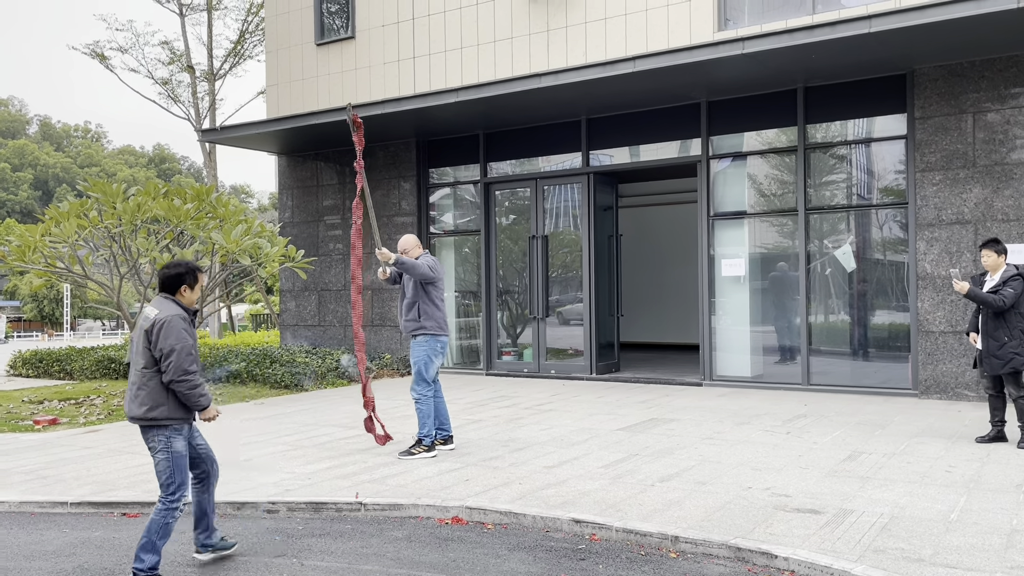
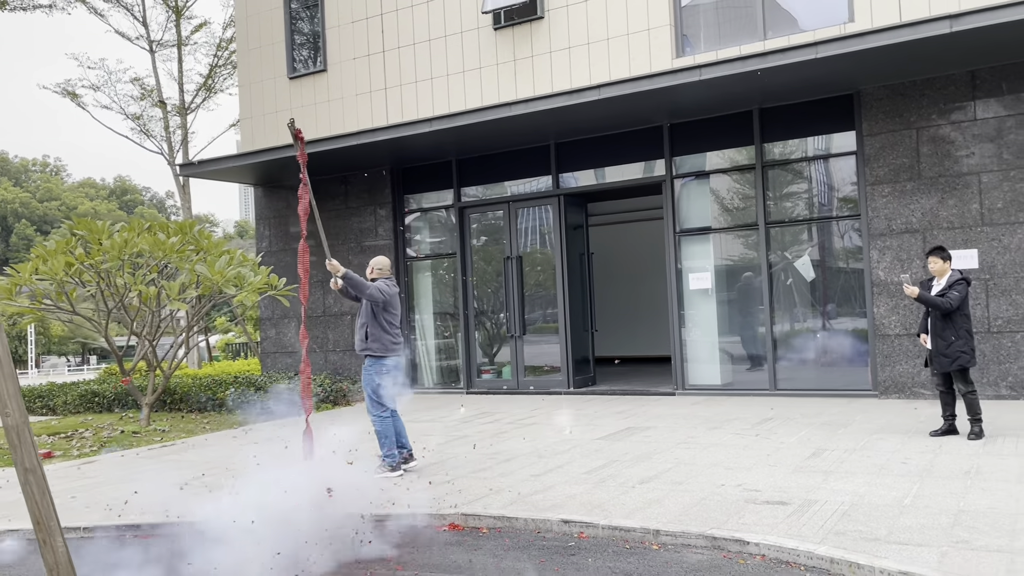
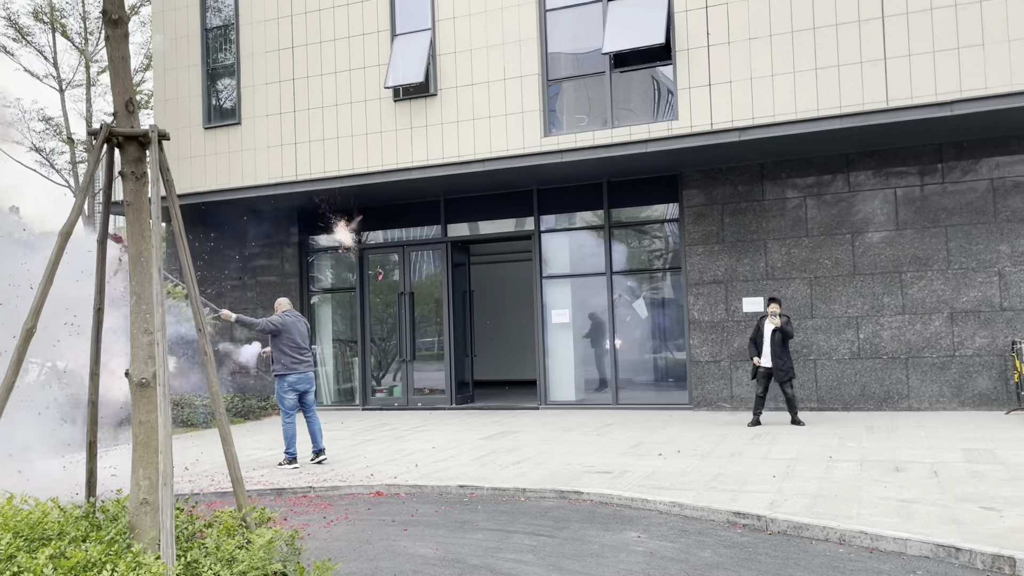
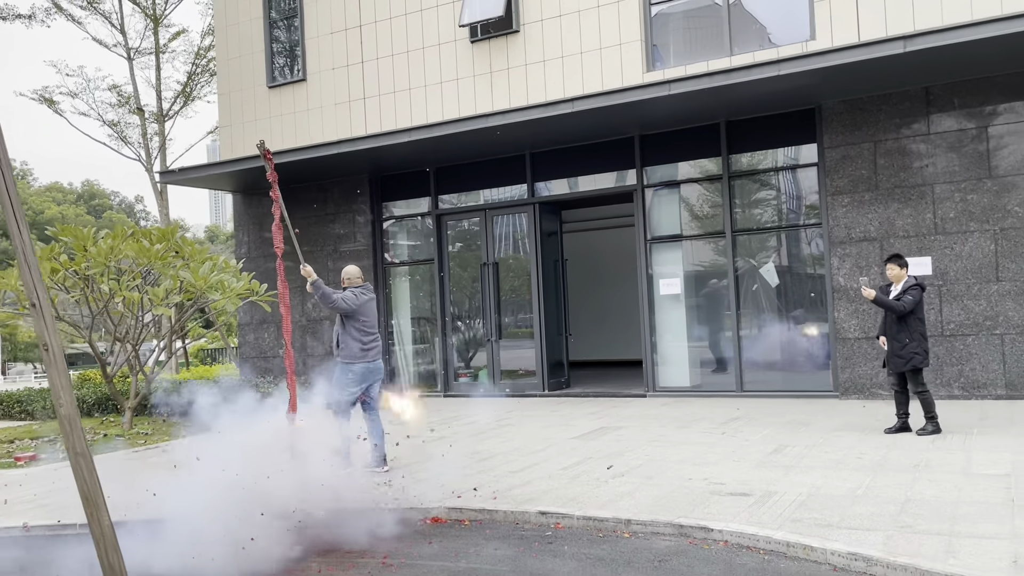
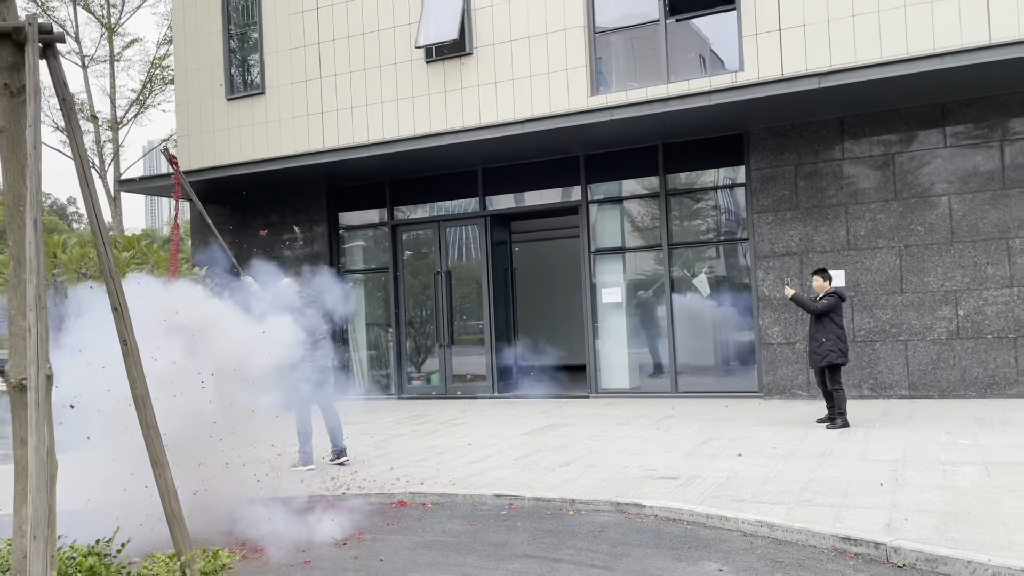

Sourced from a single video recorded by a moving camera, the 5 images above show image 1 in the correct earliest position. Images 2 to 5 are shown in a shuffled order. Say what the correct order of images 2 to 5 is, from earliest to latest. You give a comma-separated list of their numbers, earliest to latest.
2, 4, 5, 3
